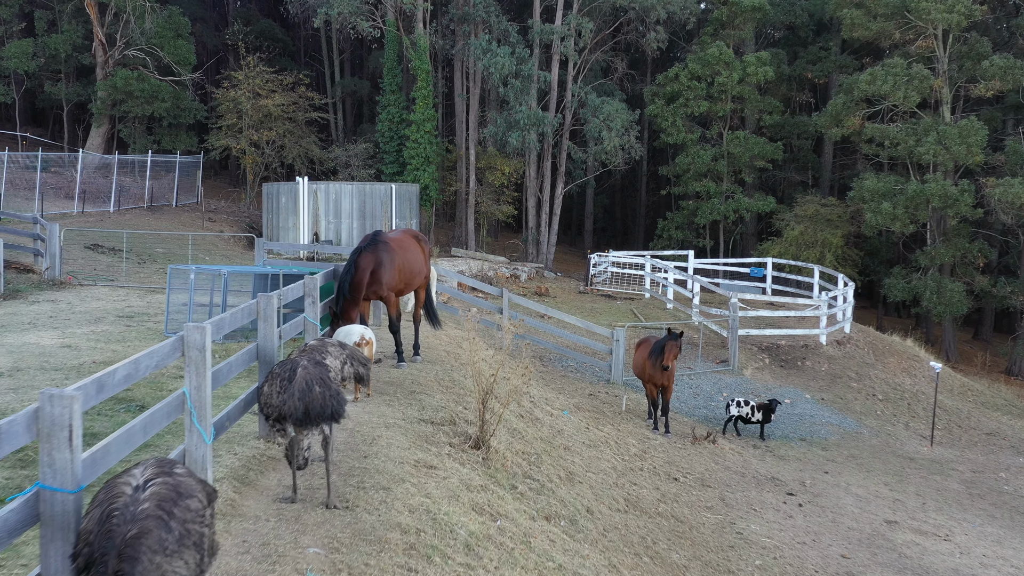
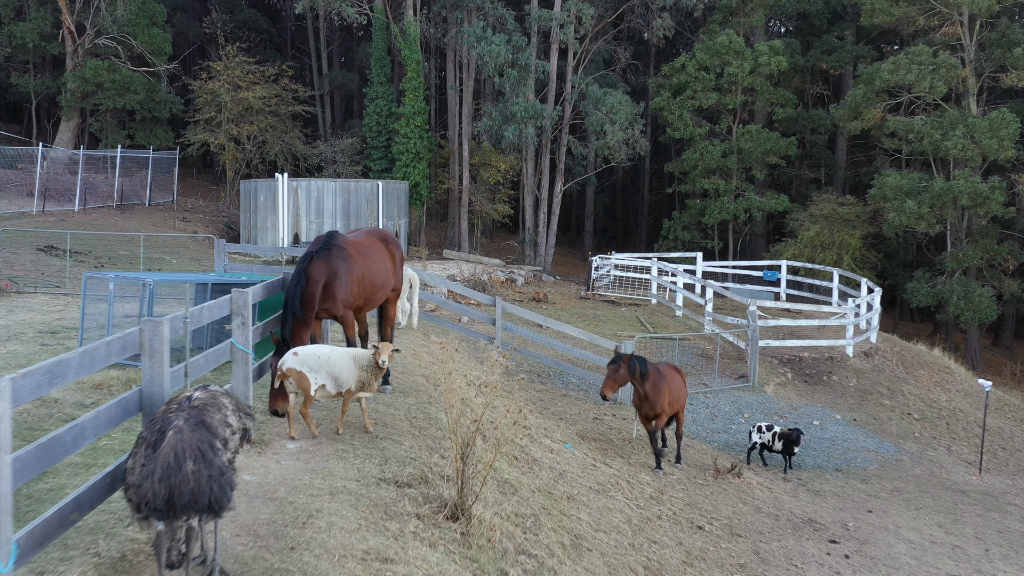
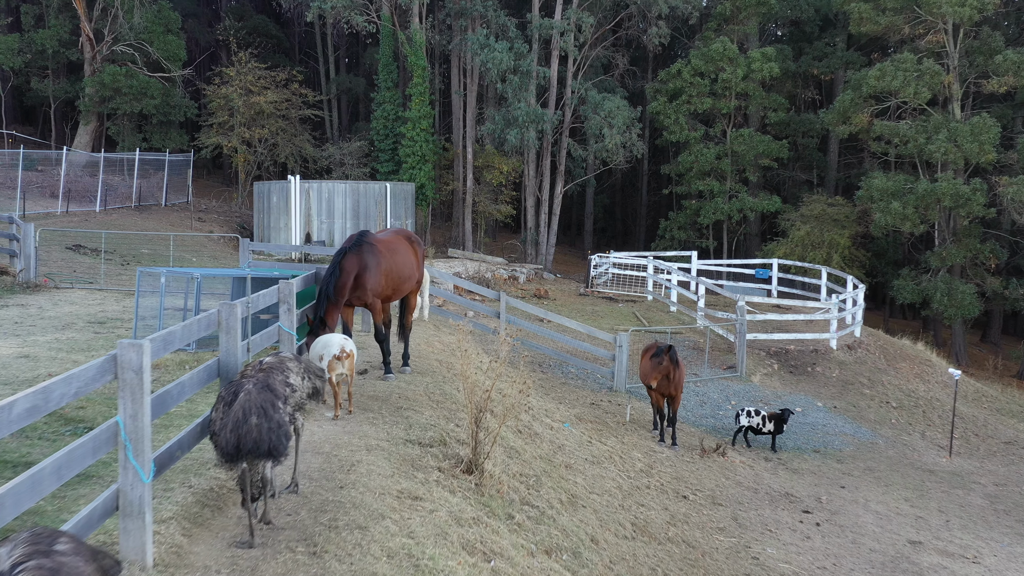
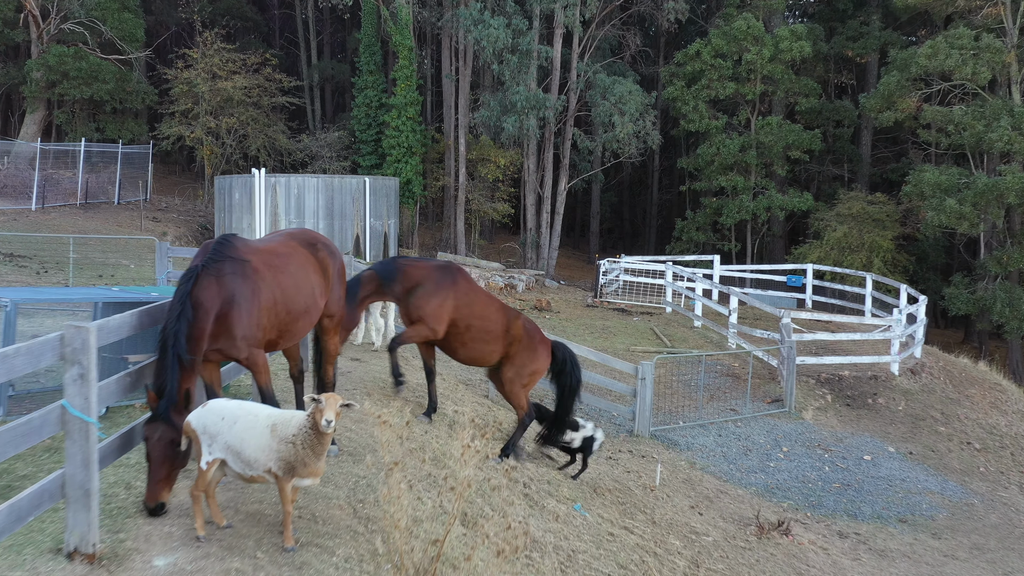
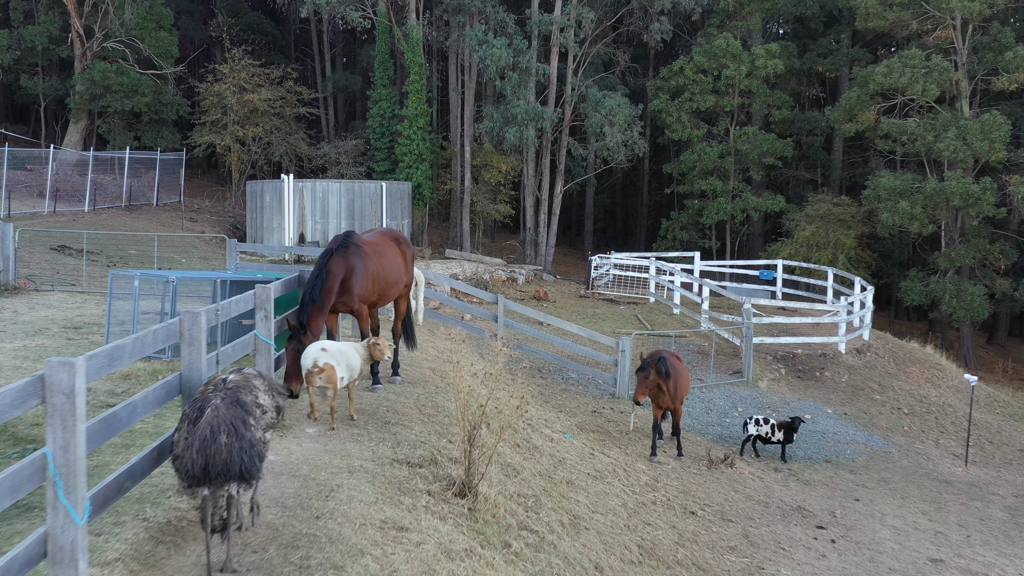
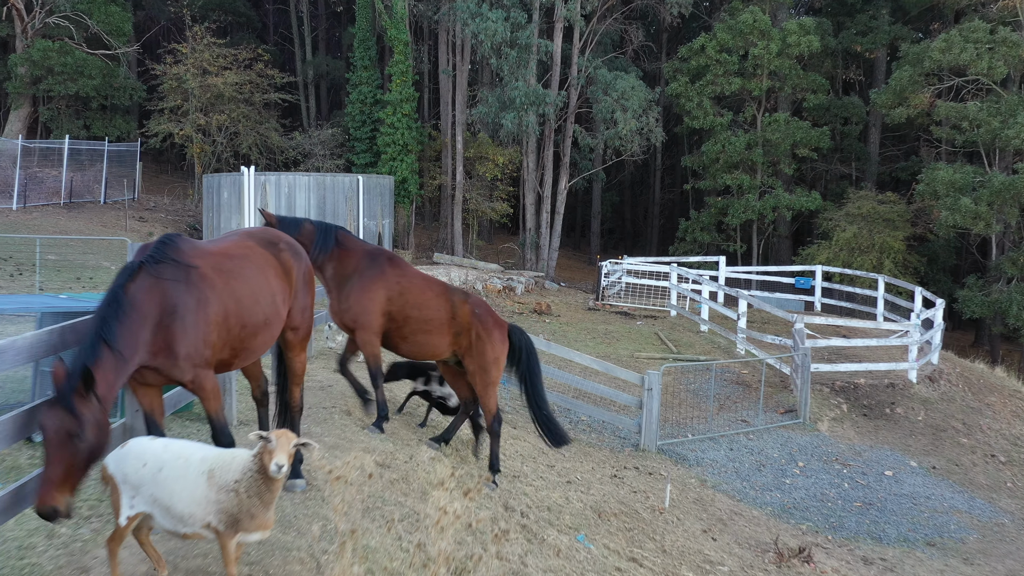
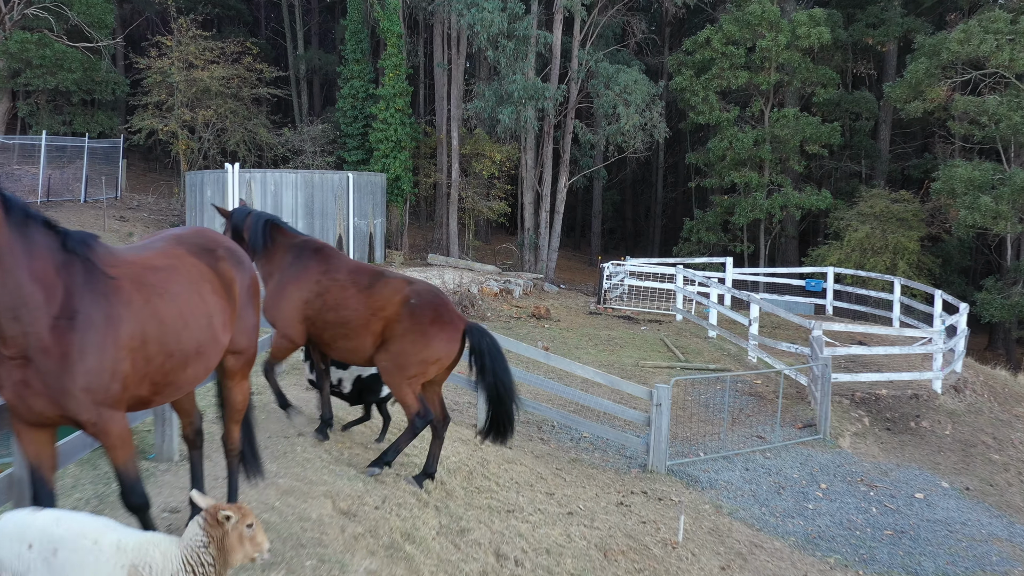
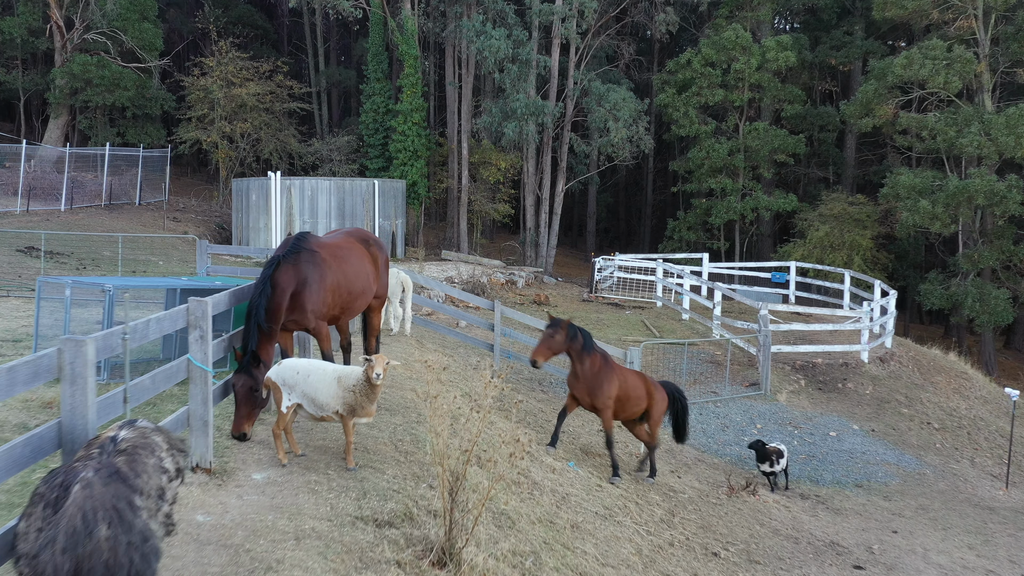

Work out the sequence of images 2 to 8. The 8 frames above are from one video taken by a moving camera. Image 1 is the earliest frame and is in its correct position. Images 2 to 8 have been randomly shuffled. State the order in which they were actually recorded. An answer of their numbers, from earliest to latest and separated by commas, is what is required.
3, 5, 2, 8, 4, 6, 7
